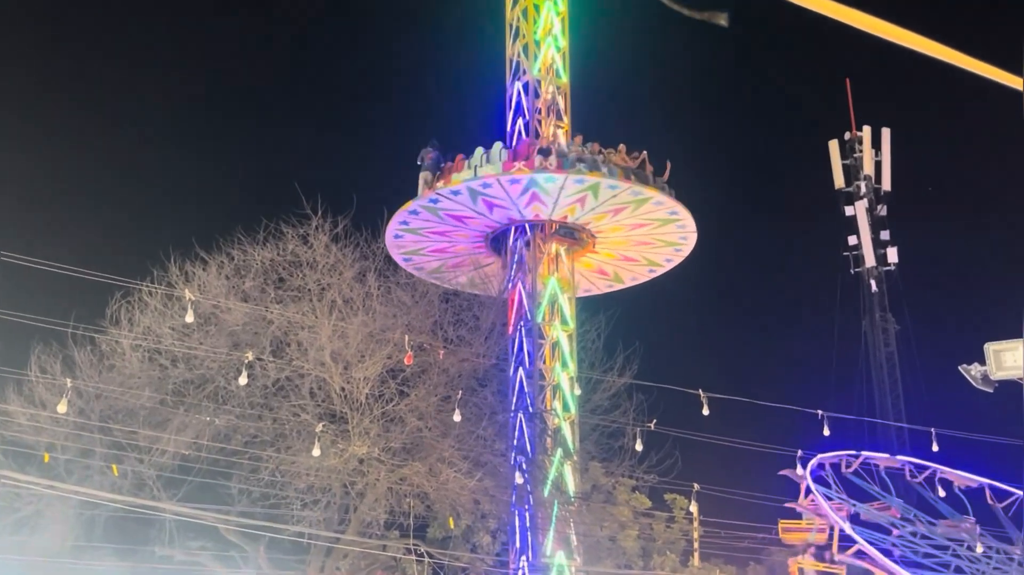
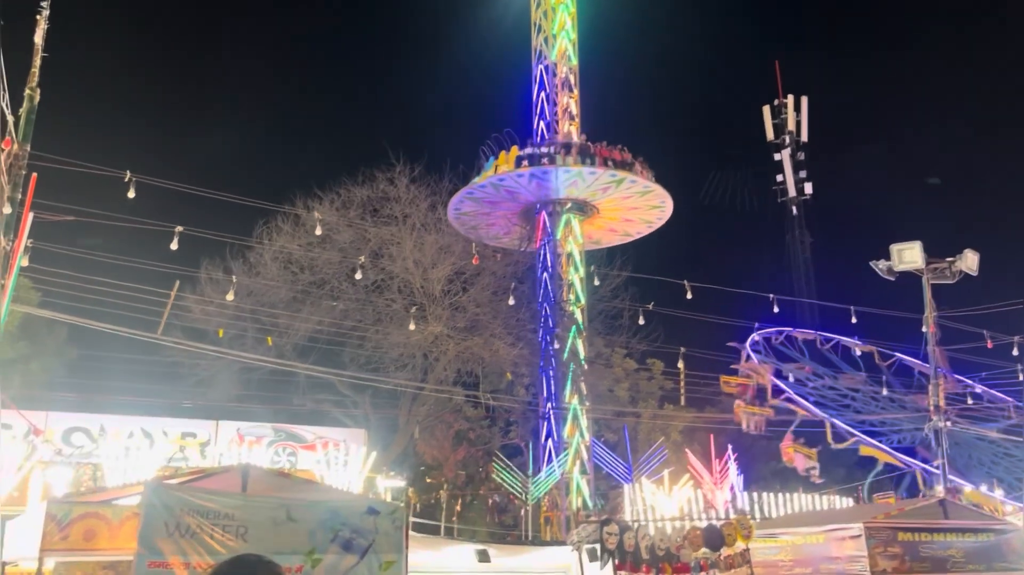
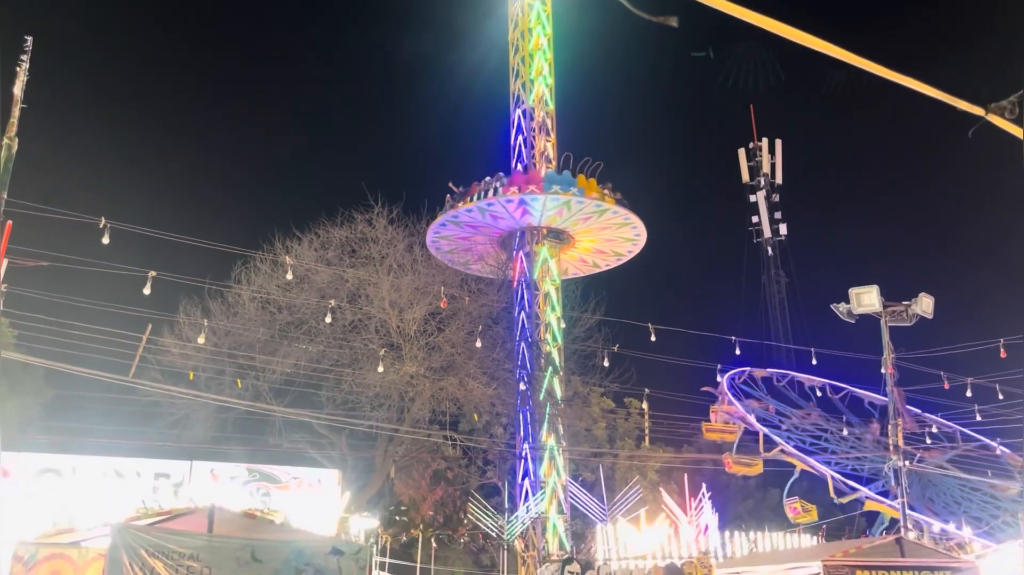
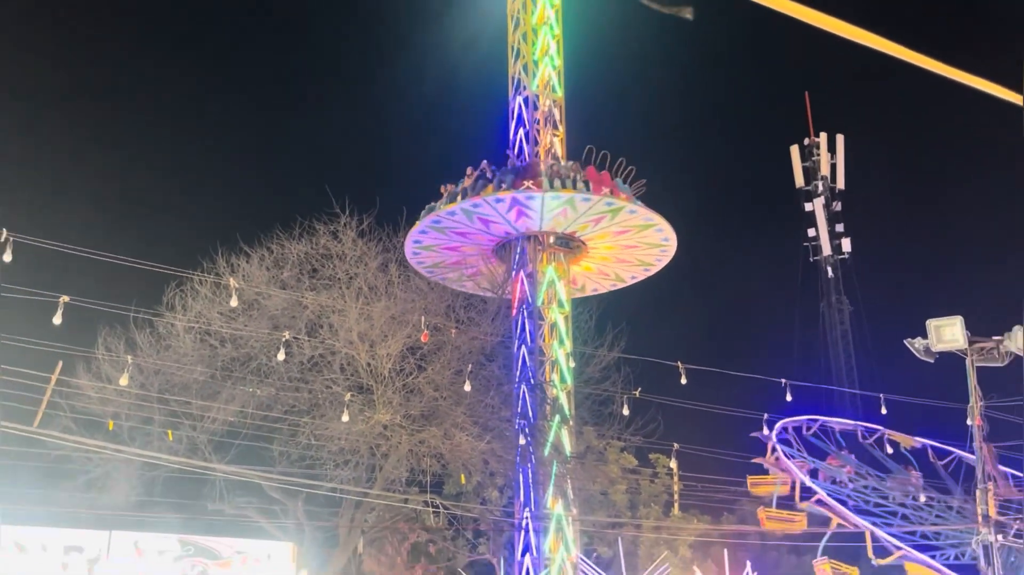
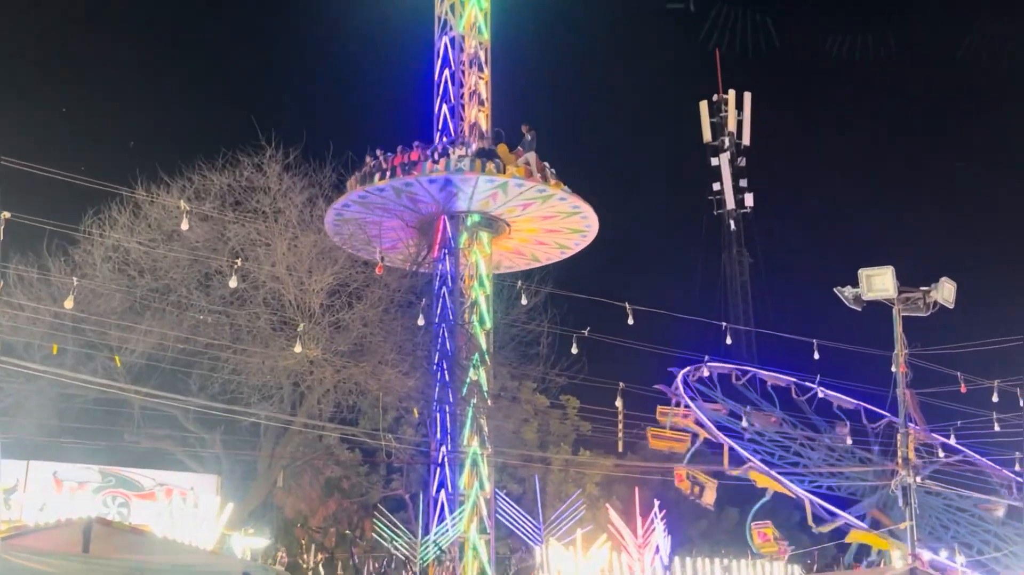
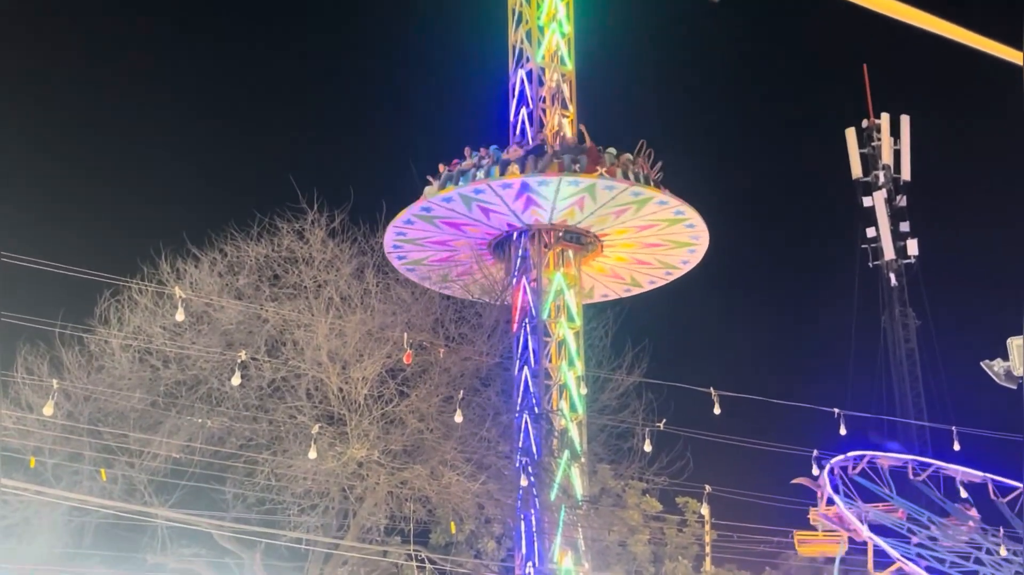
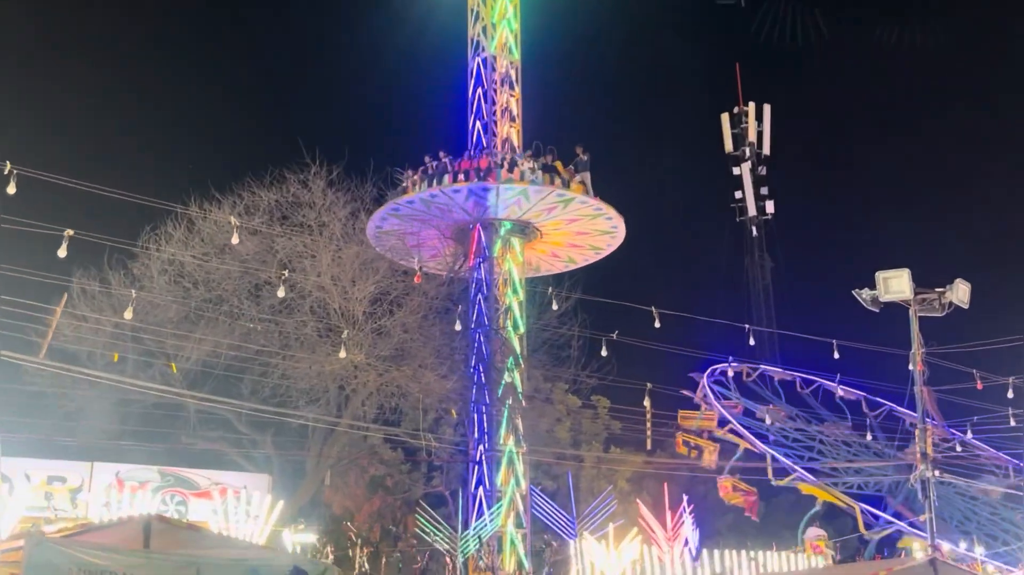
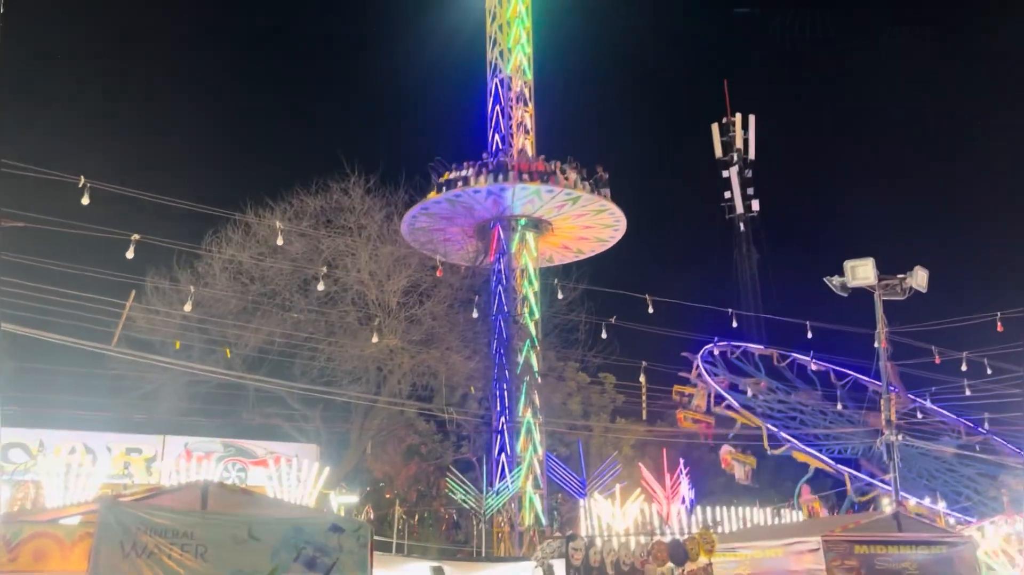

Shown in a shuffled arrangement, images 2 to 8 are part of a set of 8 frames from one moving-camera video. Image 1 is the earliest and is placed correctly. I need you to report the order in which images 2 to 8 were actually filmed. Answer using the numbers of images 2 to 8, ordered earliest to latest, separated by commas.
6, 4, 3, 2, 8, 7, 5
